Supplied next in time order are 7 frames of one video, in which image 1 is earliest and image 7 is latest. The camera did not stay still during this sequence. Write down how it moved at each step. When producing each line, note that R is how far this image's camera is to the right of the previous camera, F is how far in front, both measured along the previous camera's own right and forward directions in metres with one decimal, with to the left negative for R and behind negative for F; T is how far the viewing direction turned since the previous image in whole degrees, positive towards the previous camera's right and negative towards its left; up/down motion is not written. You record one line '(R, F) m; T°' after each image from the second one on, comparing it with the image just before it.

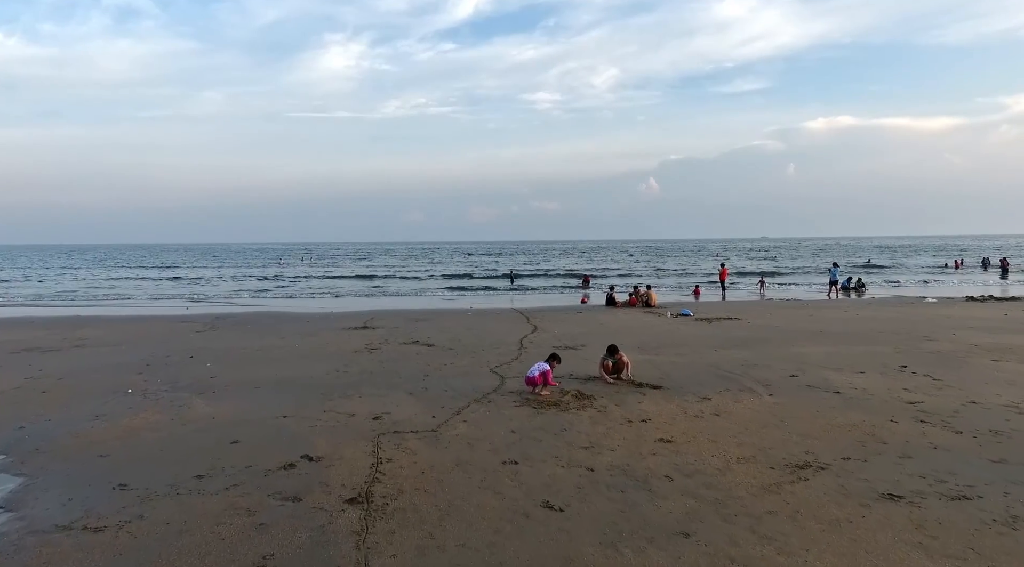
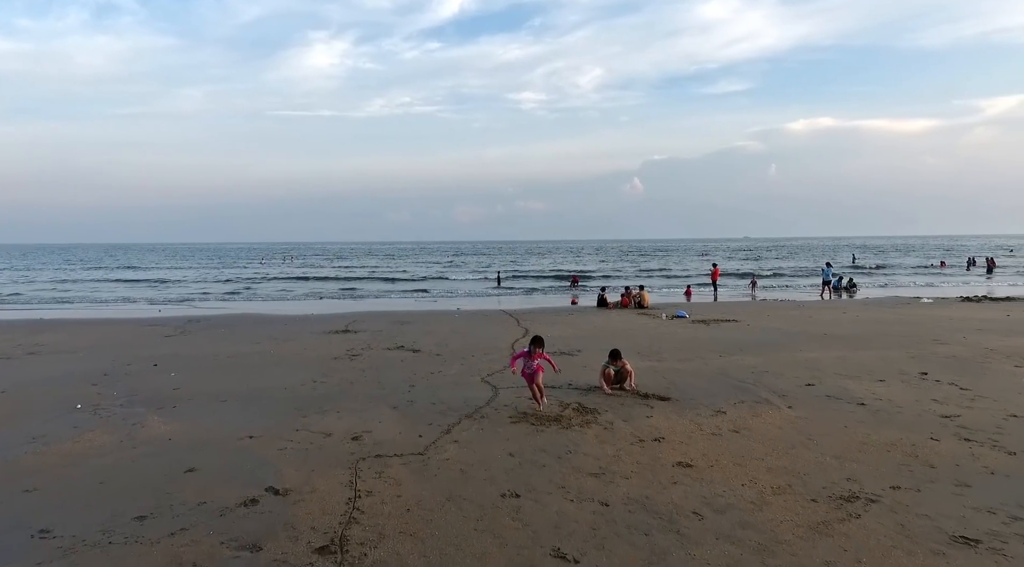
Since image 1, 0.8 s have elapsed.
(-0.1, +0.9) m; +1°
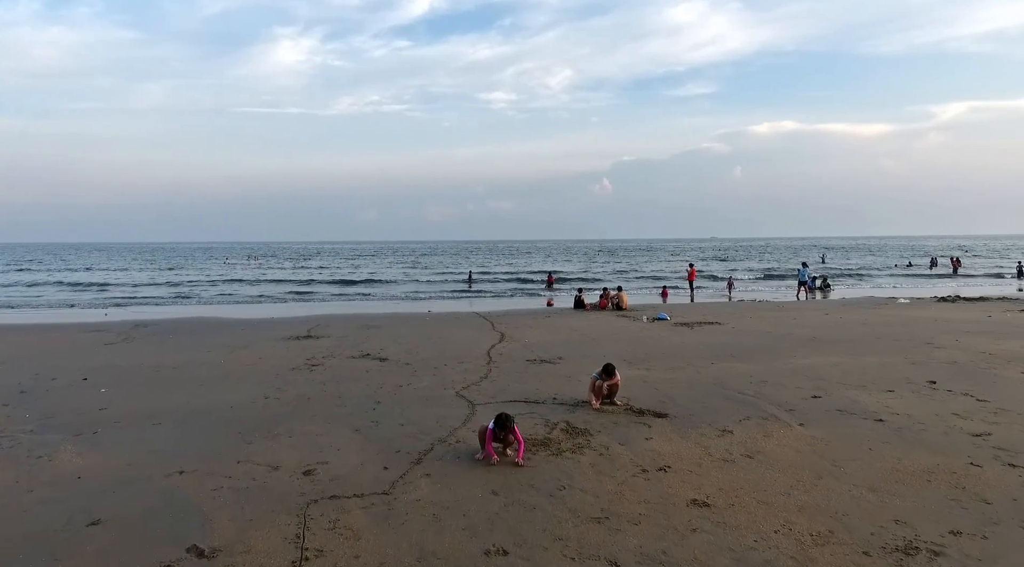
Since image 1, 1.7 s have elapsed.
(-0.1, +1.0) m; +2°
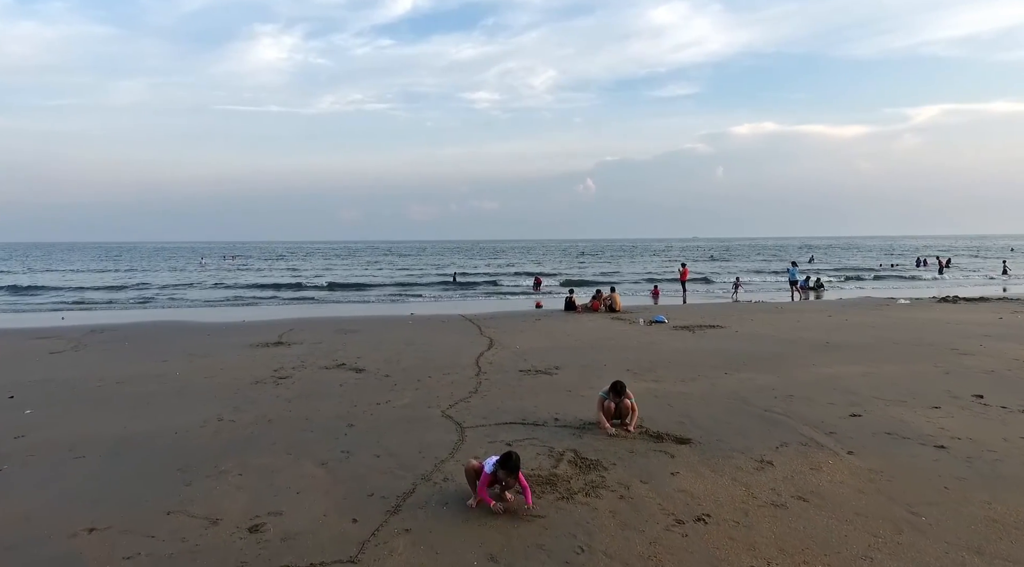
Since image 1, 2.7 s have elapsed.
(-0.1, +1.3) m; +1°
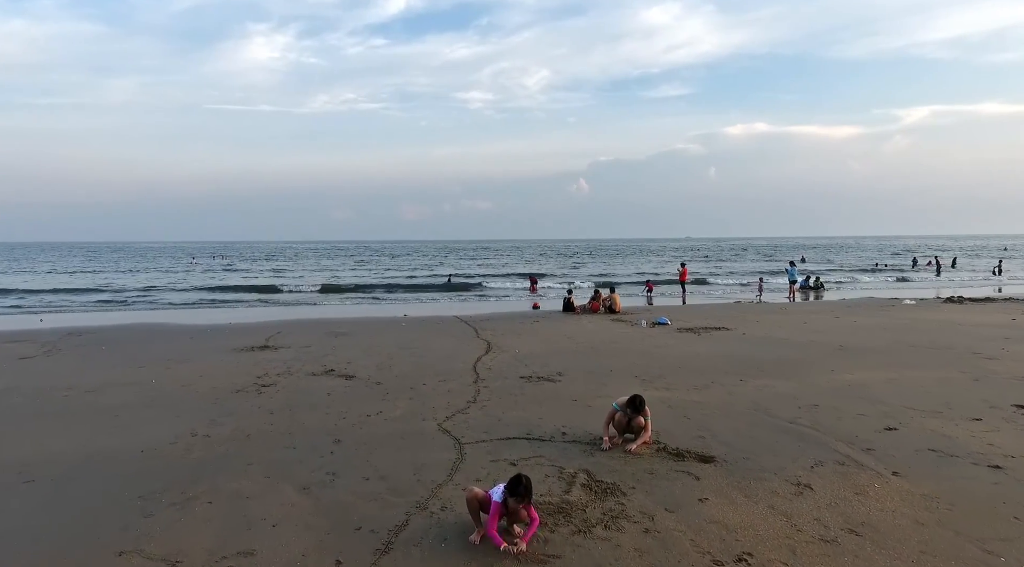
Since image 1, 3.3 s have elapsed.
(-0.1, +0.7) m; 0°
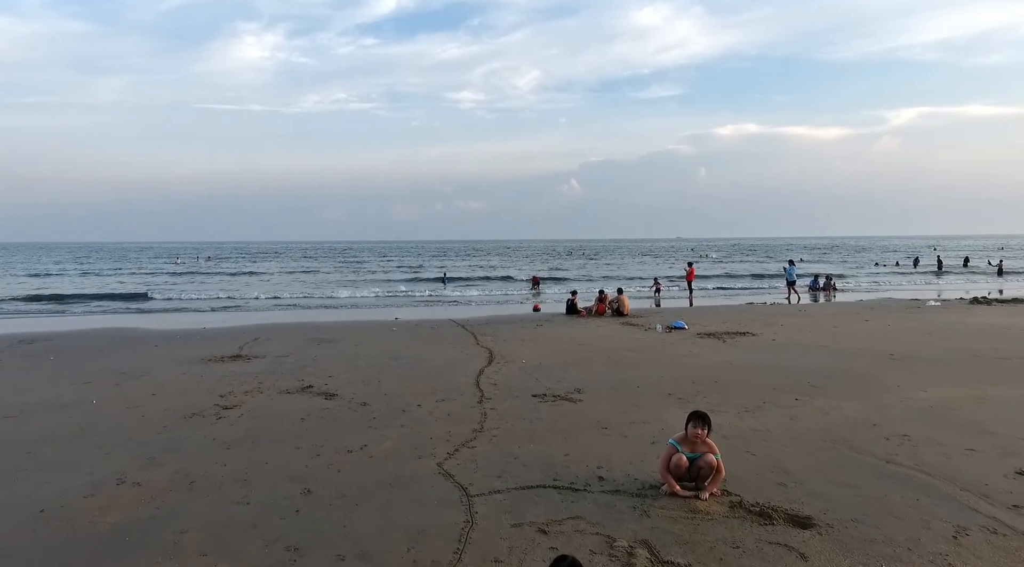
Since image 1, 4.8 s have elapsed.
(-0.2, +1.7) m; +1°
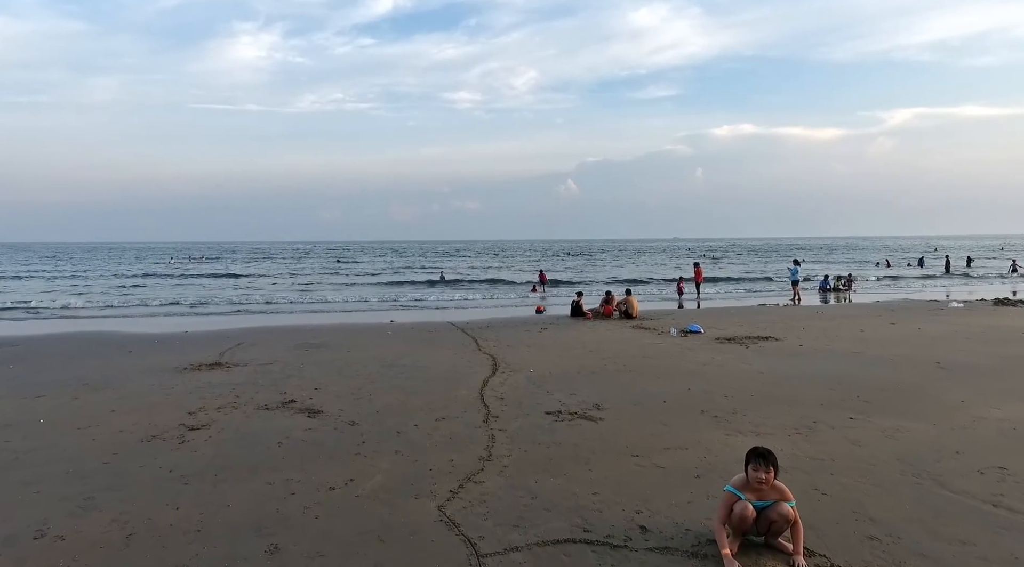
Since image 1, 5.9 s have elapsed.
(-0.1, +1.2) m; 0°
